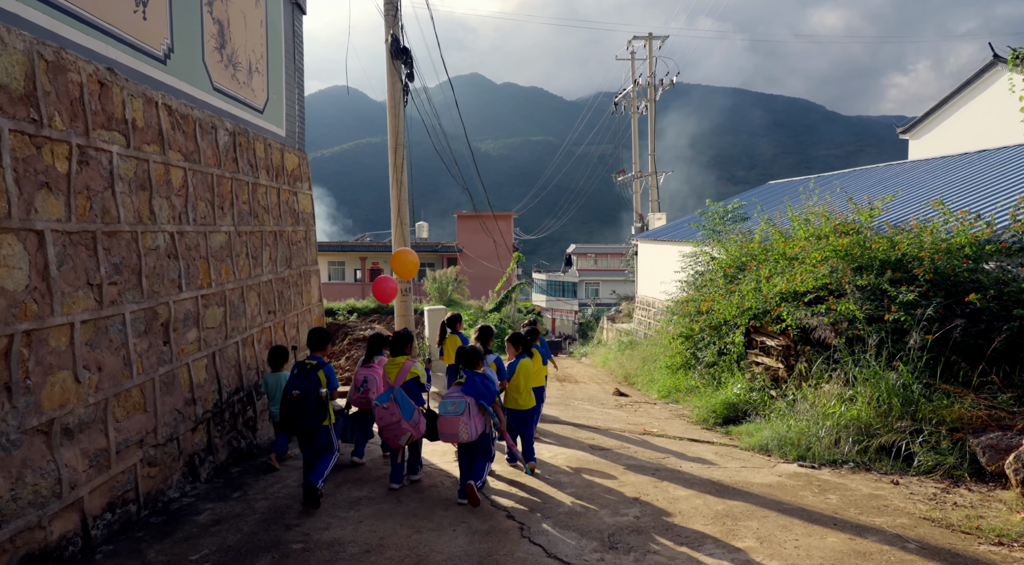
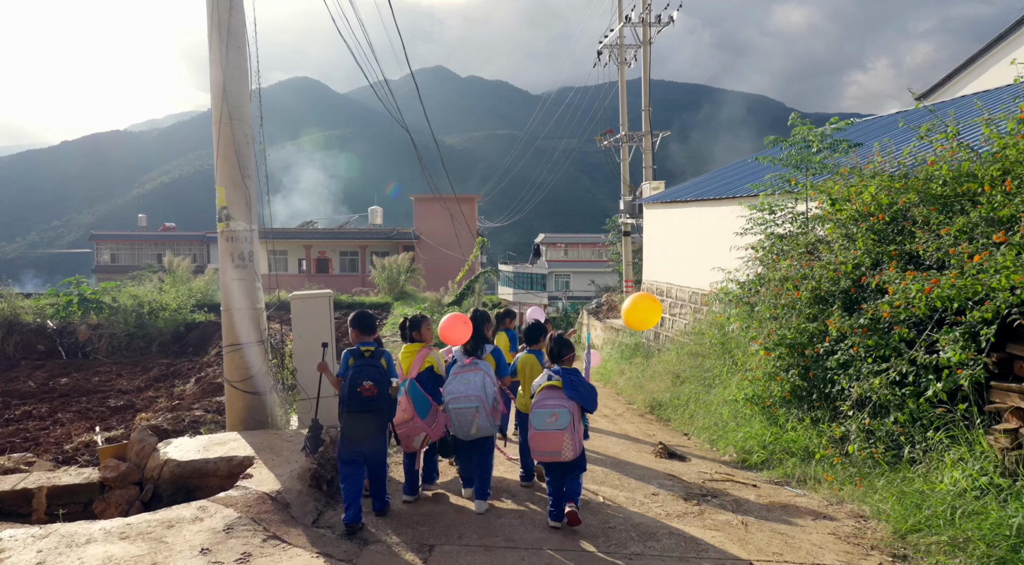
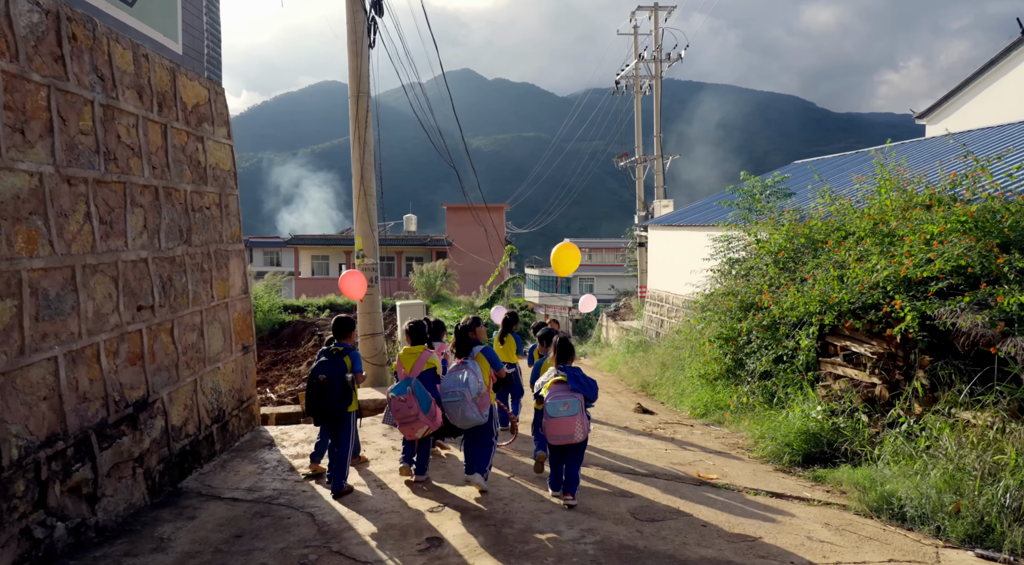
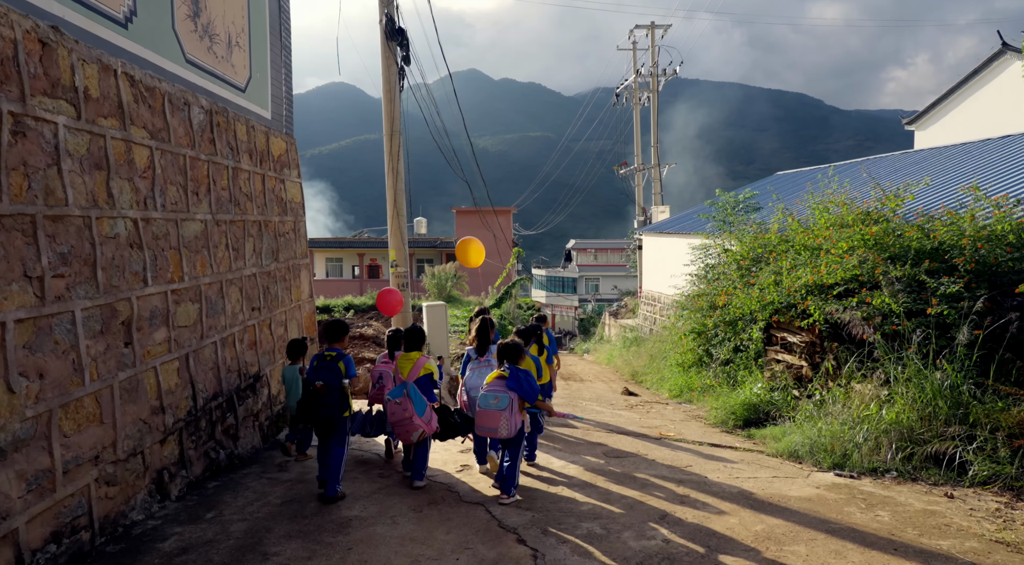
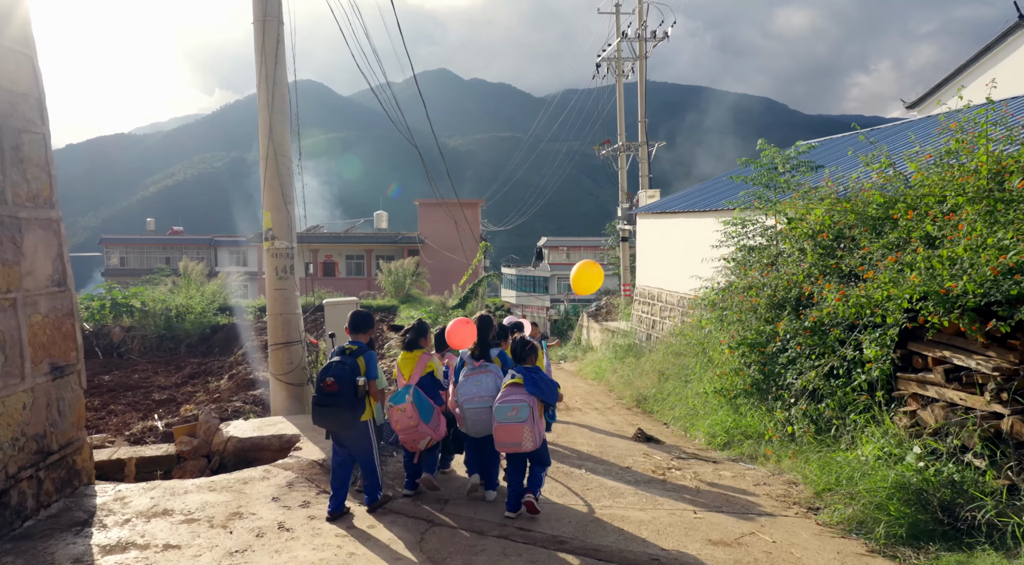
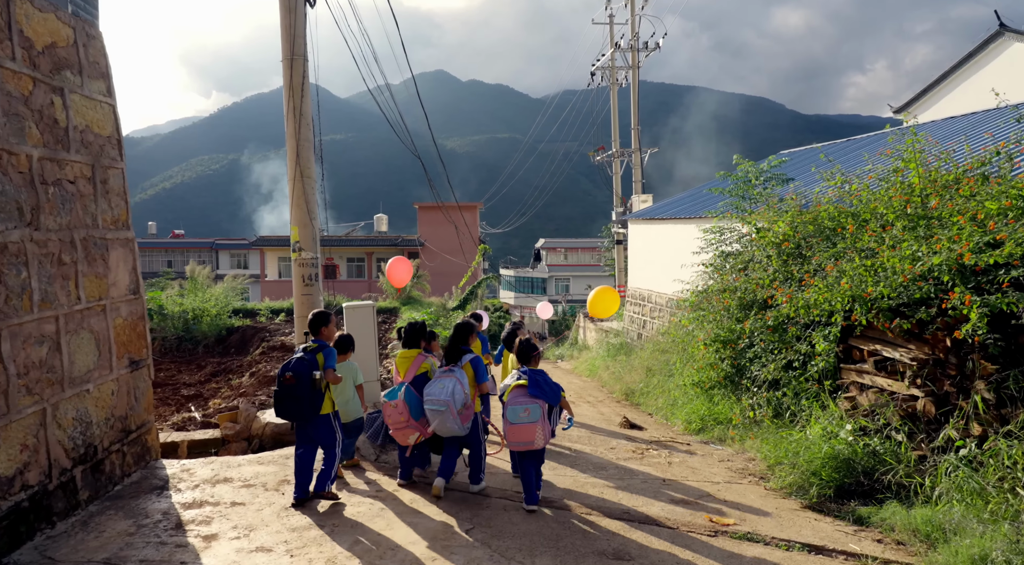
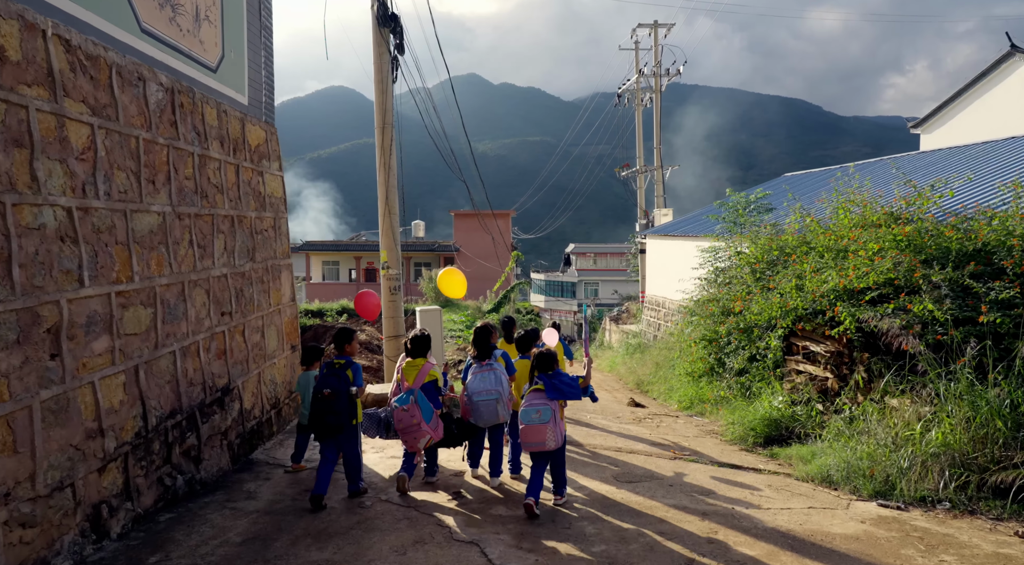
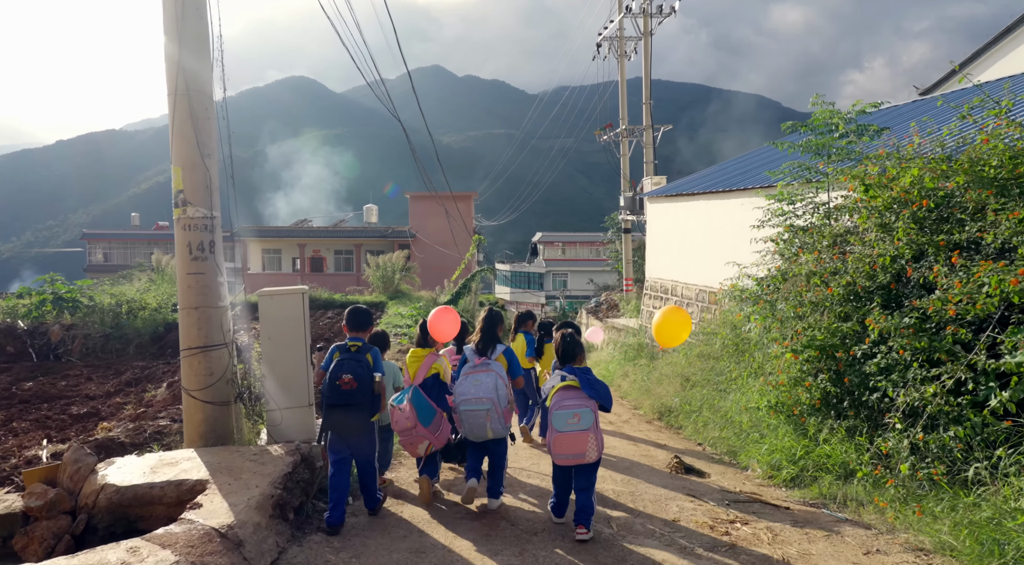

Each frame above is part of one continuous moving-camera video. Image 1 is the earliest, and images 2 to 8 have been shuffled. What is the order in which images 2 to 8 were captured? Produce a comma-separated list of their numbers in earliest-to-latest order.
4, 7, 3, 6, 5, 2, 8
